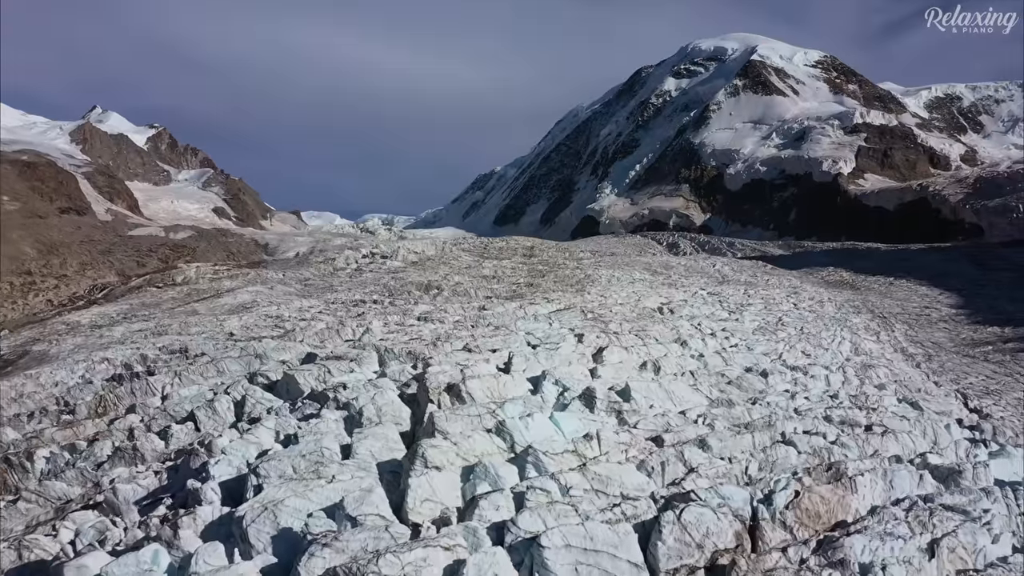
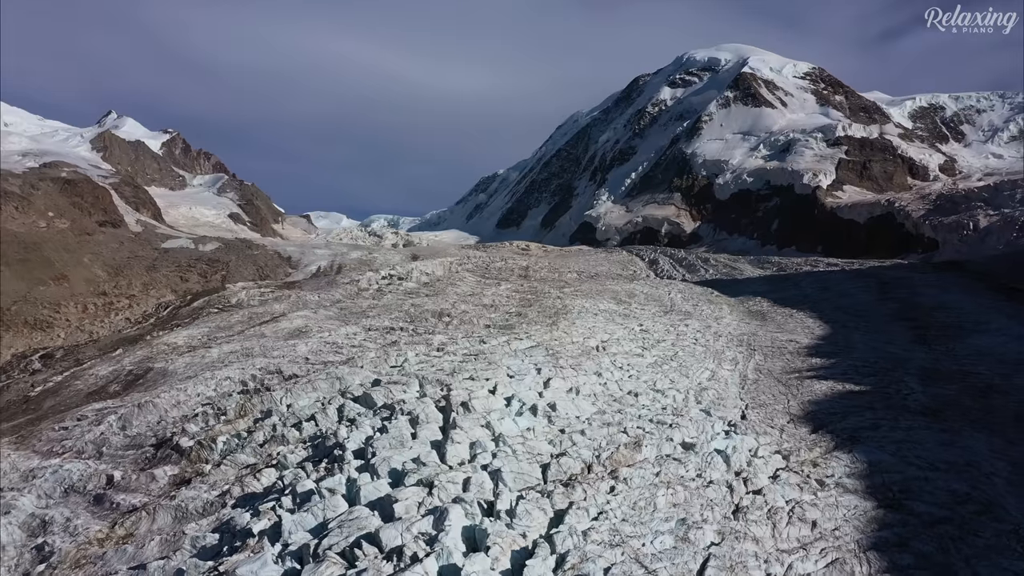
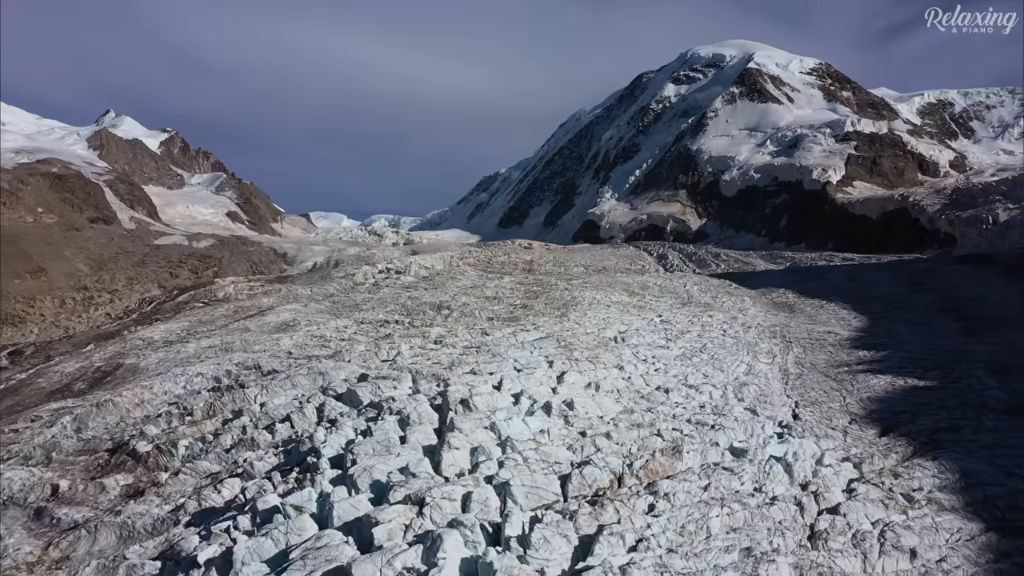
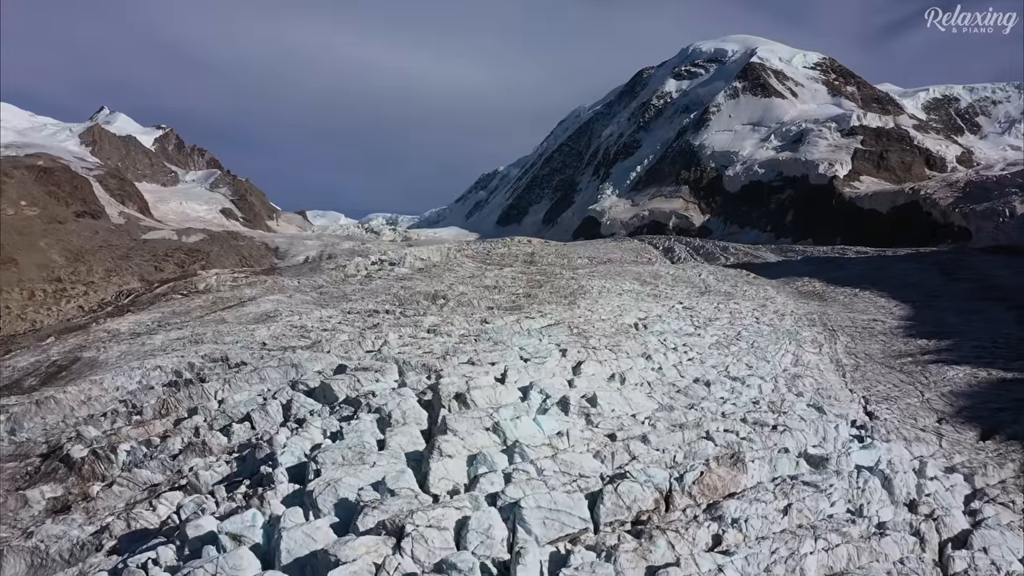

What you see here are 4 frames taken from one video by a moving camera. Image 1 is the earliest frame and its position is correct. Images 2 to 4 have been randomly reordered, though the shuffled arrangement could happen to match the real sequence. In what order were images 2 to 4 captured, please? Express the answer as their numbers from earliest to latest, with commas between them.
4, 3, 2
